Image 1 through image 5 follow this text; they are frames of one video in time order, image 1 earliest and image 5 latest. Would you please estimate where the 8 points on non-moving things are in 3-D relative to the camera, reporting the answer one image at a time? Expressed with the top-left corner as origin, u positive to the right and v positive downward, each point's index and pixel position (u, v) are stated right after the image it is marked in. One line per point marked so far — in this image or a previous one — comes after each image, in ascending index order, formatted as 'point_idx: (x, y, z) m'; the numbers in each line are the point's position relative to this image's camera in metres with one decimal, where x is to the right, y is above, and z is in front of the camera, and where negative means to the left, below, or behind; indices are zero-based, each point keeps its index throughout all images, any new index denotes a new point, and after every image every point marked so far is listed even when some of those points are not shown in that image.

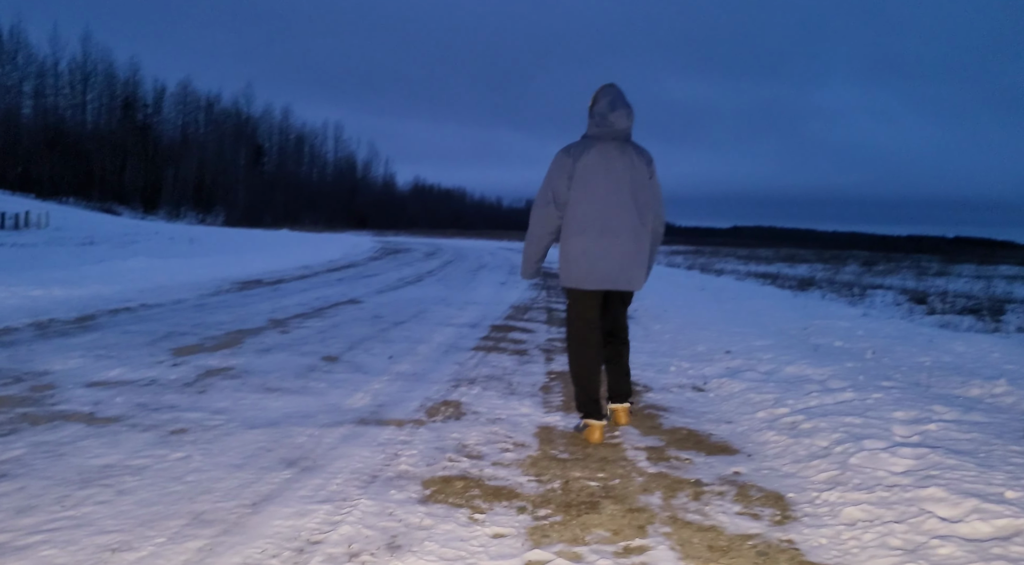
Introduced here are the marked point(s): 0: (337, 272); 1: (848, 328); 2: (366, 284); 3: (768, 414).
0: (-4.4, +0.3, +17.2) m
1: (+4.4, -0.6, +9.0) m
2: (-3.1, 0.0, +14.4) m
3: (+1.9, -1.0, +5.0) m
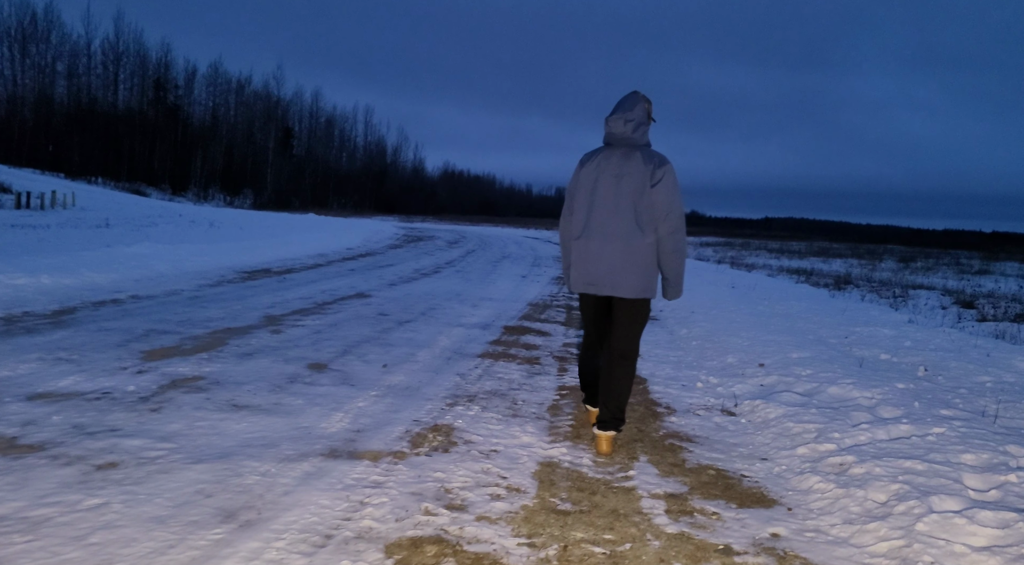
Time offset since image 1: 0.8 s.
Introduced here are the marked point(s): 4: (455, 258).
0: (-3.9, +0.5, +16.6) m
1: (+4.5, -0.7, +8.1) m
2: (-2.7, +0.1, +13.8) m
3: (+1.9, -1.0, +4.2) m
4: (-1.7, +0.7, +19.8) m
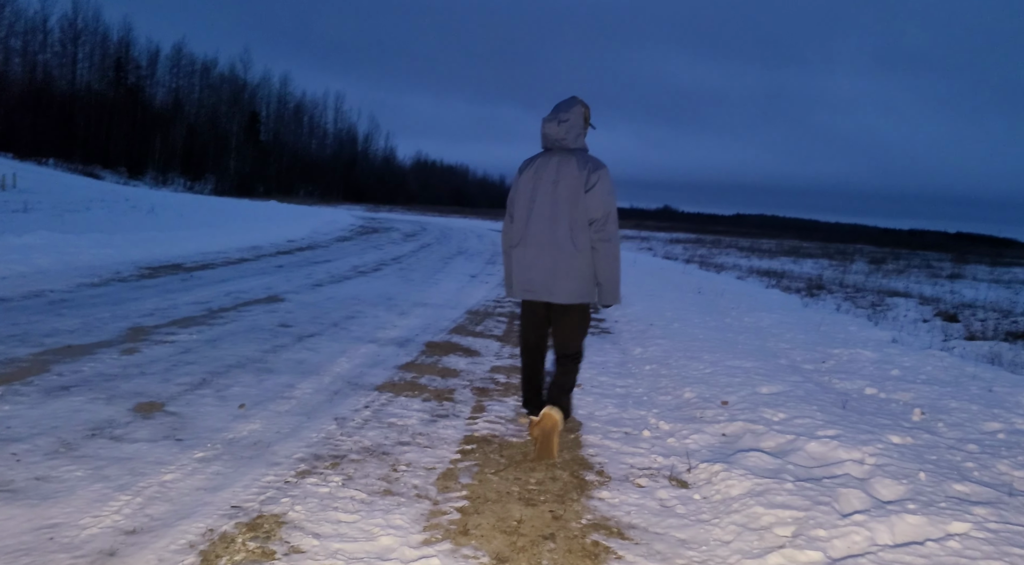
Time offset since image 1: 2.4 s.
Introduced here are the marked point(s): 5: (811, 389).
0: (-5.0, +0.6, +15.1) m
1: (+3.7, -0.8, +7.0) m
2: (-3.7, +0.2, +12.4) m
3: (+1.2, -1.2, +3.0) m
4: (-2.9, +0.8, +18.4) m
5: (+2.6, -0.9, +5.8) m
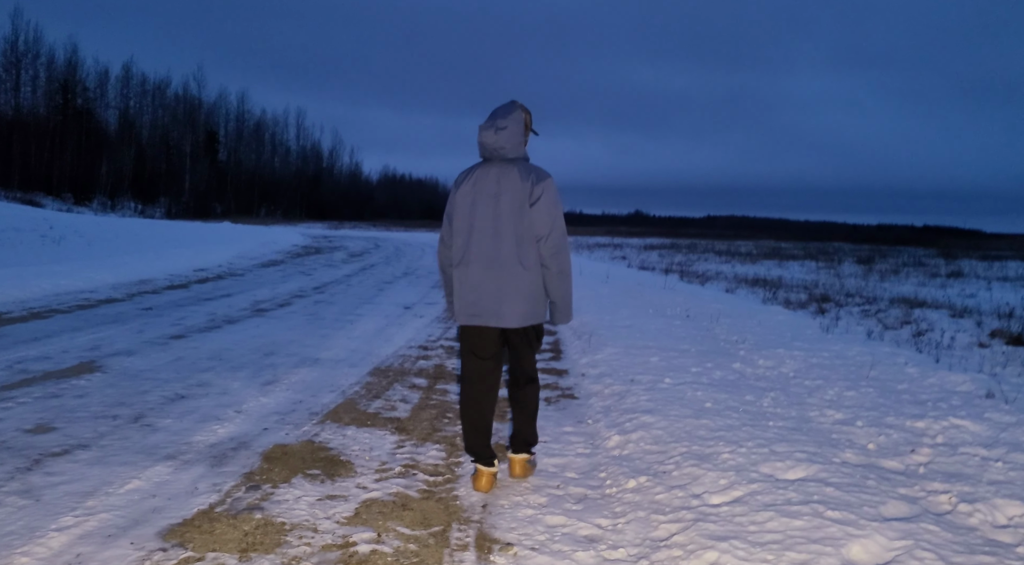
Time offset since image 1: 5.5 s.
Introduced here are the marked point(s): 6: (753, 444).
0: (-6.0, -0.1, +12.1) m
1: (+3.1, -1.1, +4.3) m
2: (-4.6, -0.5, +9.4) m
3: (+0.7, -1.5, +0.2) m
4: (-4.0, +0.1, +15.5) m
5: (+1.9, -1.2, +3.1) m
6: (+1.6, -1.0, +4.4) m
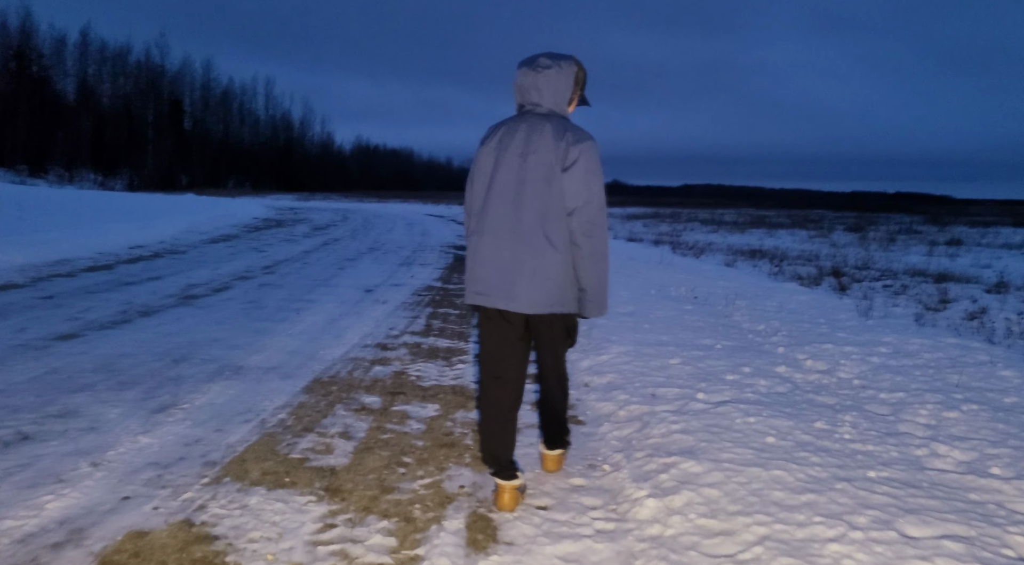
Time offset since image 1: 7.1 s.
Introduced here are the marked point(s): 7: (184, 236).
0: (-6.3, +0.1, +10.3) m
1: (+3.0, -1.0, +2.8) m
2: (-4.8, -0.3, +7.7) m
3: (+0.8, -1.6, -1.3) m
4: (-4.5, +0.5, +13.7) m
5: (+1.9, -1.2, +1.6) m
6: (+1.5, -1.0, +2.9) m
7: (-8.2, +1.2, +17.1) m
